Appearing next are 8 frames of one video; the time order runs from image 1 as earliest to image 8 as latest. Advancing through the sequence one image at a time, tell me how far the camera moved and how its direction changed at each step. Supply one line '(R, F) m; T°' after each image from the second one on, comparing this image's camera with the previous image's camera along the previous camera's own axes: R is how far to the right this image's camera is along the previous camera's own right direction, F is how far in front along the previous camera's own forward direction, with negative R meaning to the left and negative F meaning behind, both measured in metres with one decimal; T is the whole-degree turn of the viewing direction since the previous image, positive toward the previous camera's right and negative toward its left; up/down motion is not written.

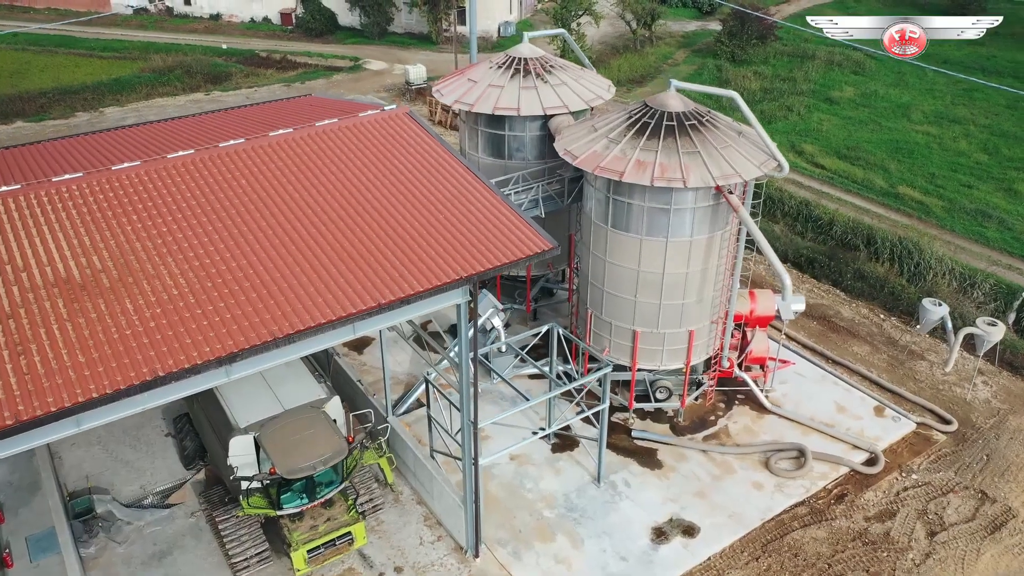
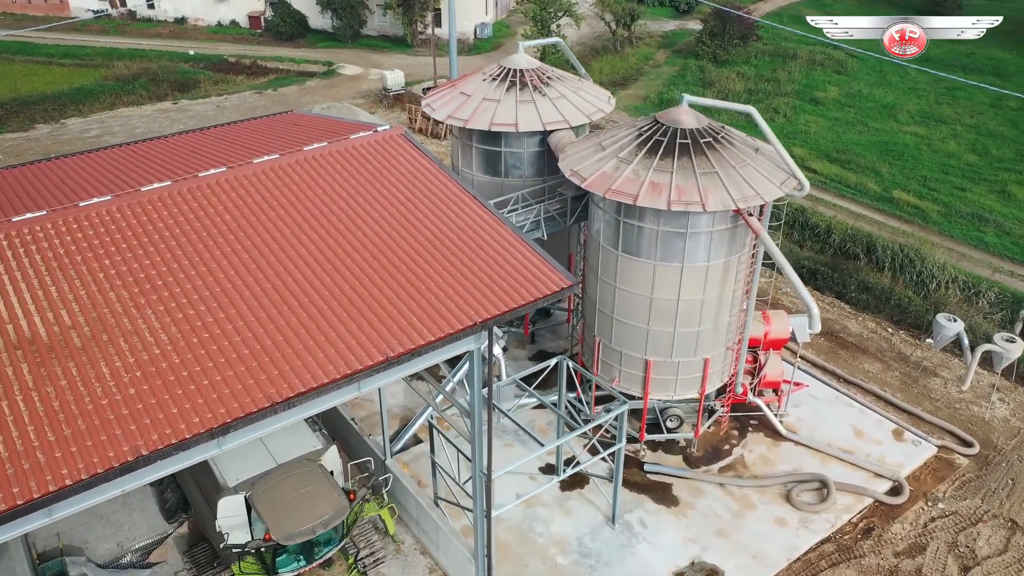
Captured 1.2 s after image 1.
(-0.6, +1.1) m; +2°
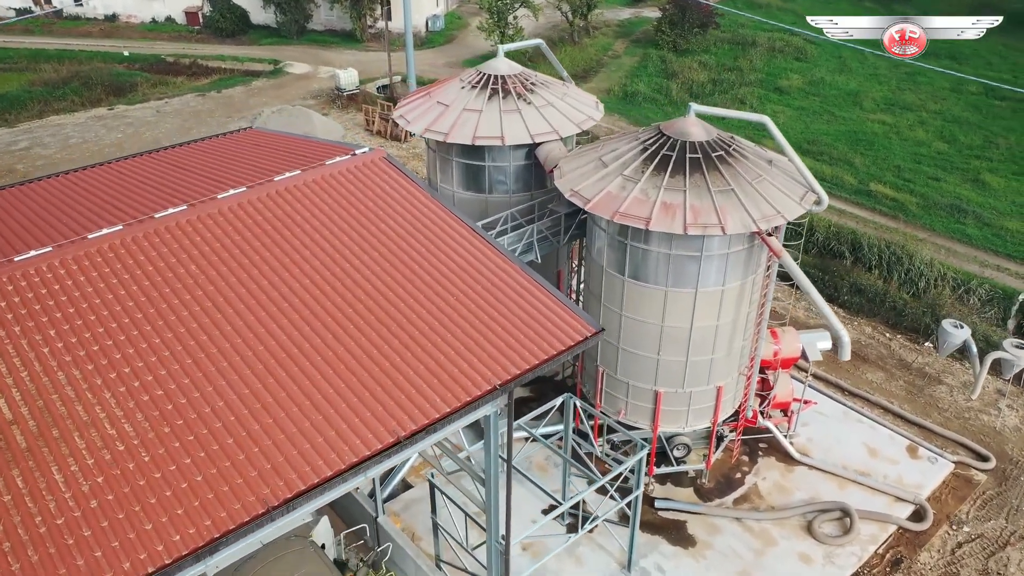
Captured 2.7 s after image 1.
(-0.8, +1.4) m; +4°
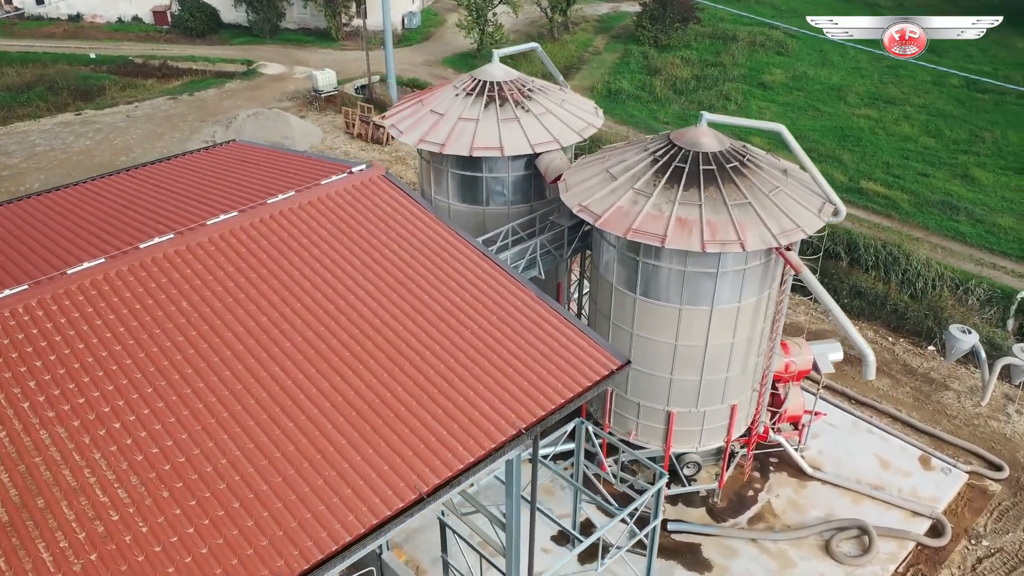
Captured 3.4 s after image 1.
(-0.5, +0.7) m; +2°
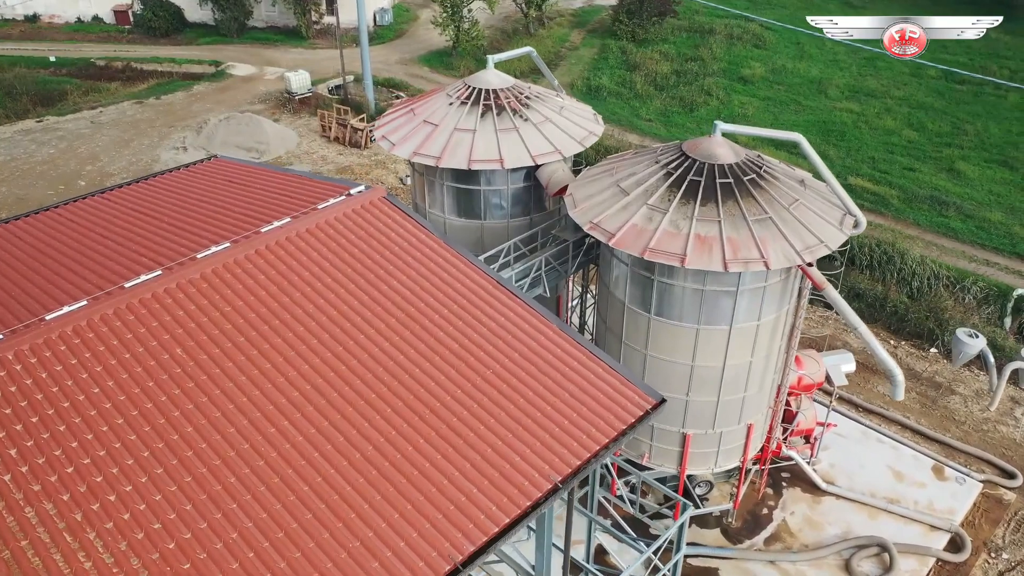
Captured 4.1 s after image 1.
(-0.6, +0.7) m; +2°
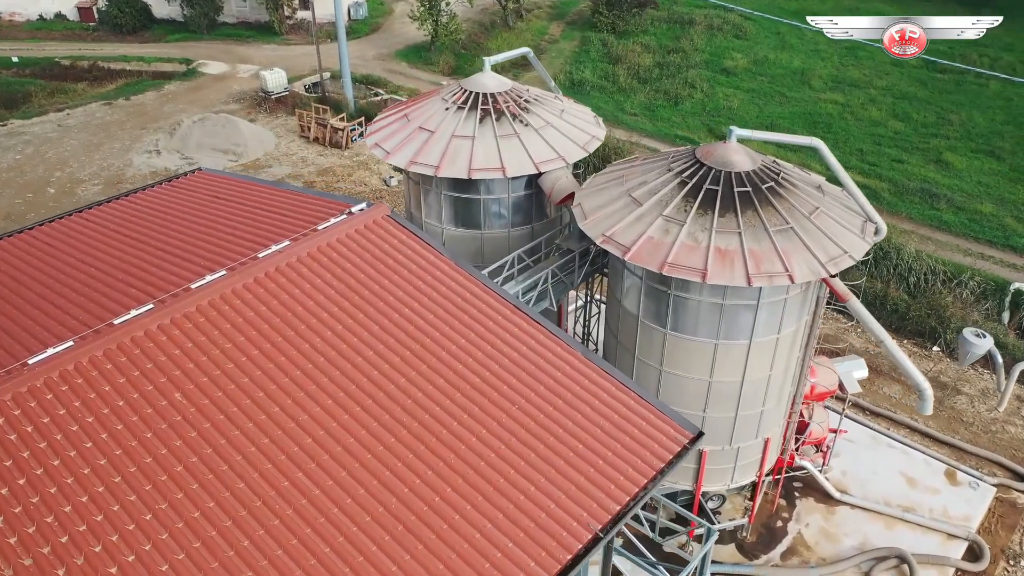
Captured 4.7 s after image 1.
(-0.5, +0.6) m; +2°
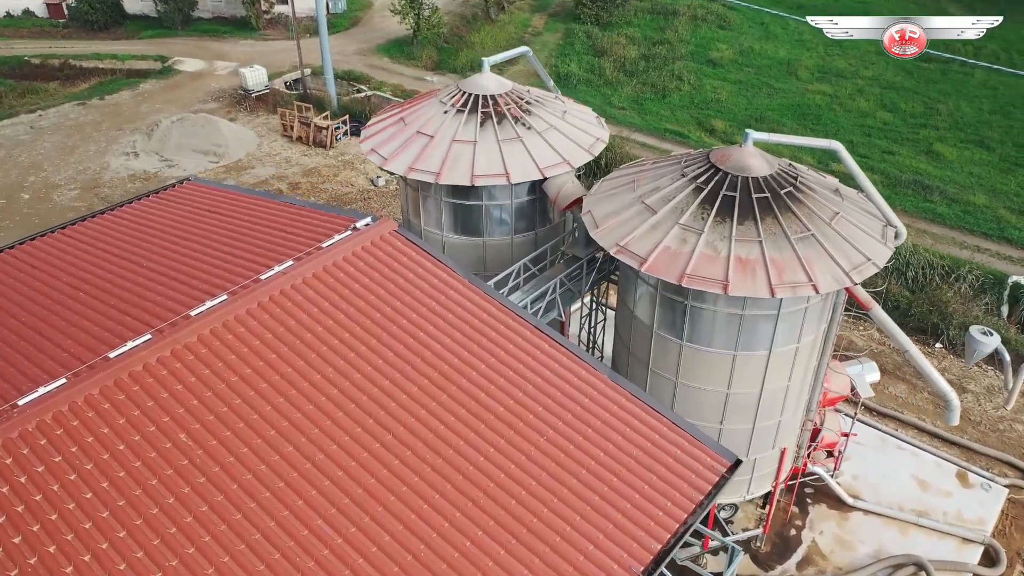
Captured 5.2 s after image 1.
(-0.4, +0.5) m; +1°
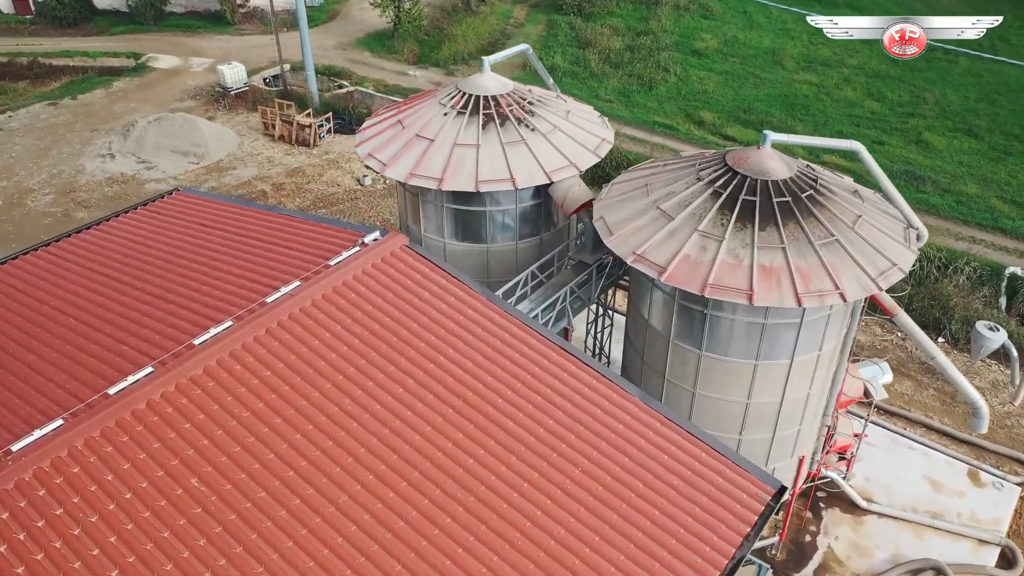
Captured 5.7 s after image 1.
(-0.5, +0.5) m; +2°
